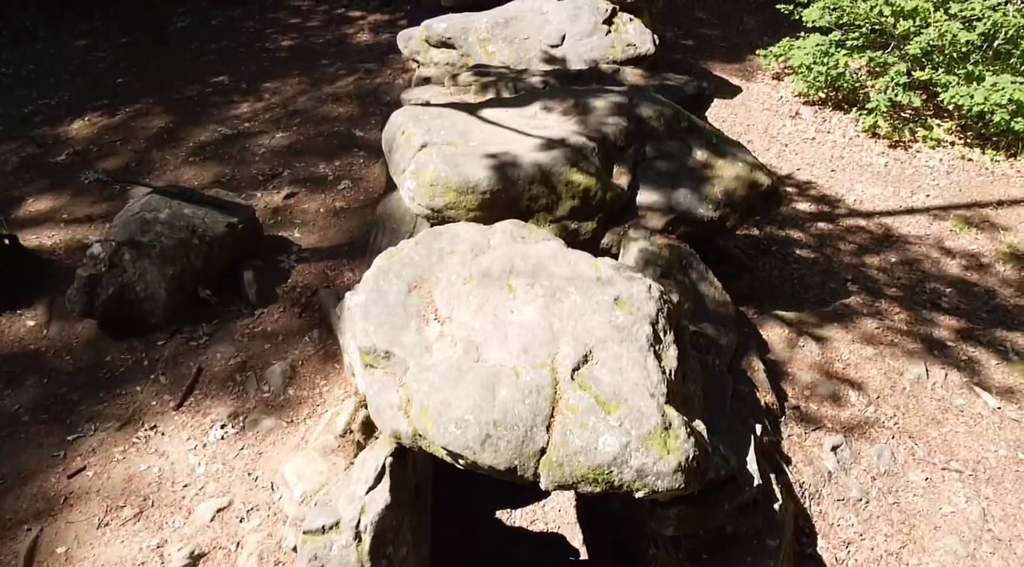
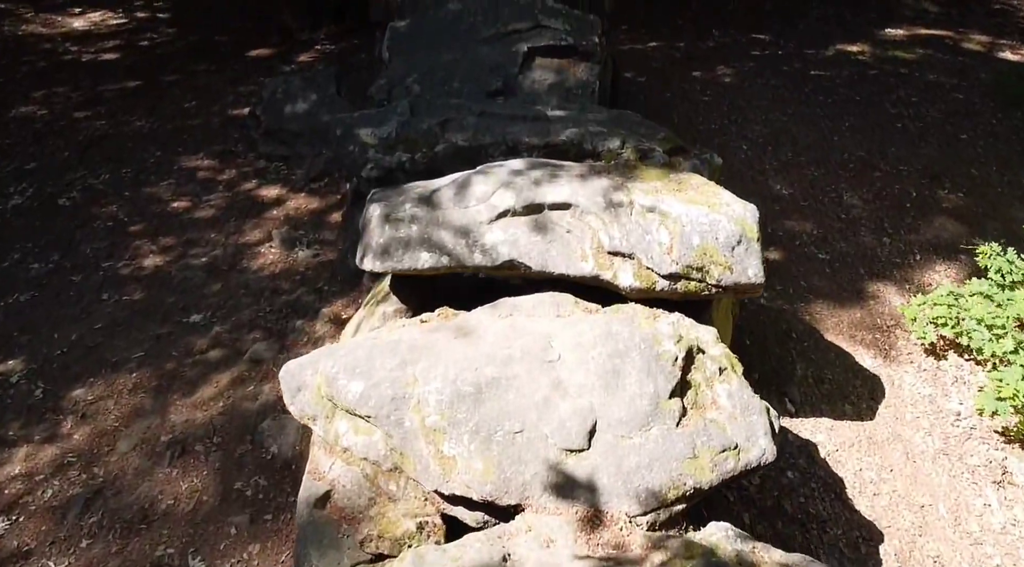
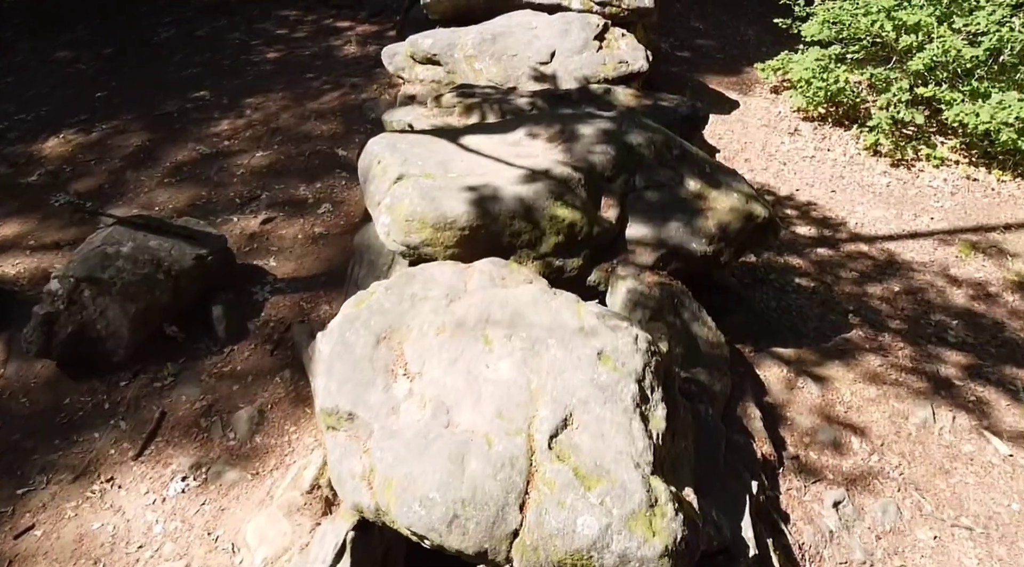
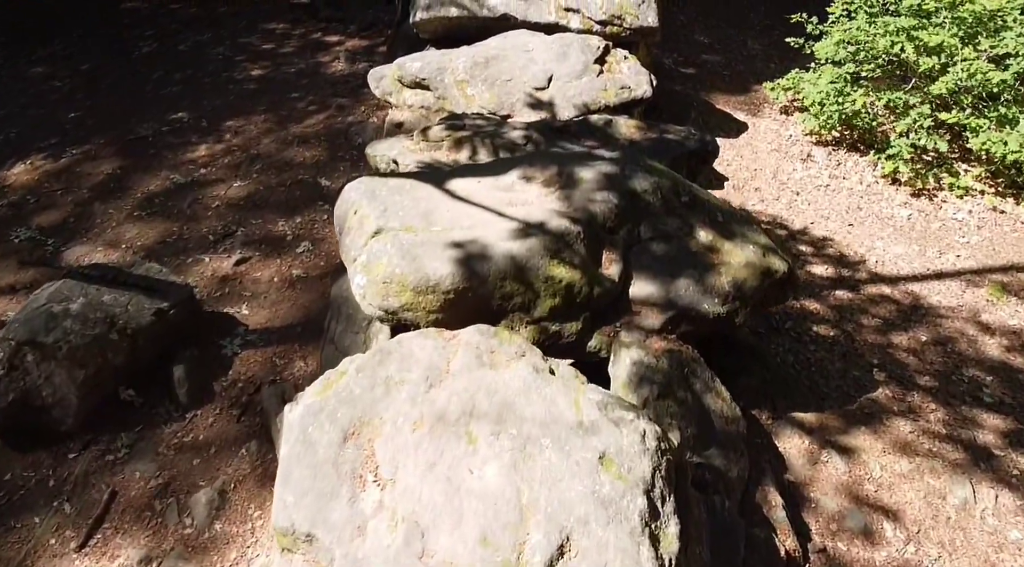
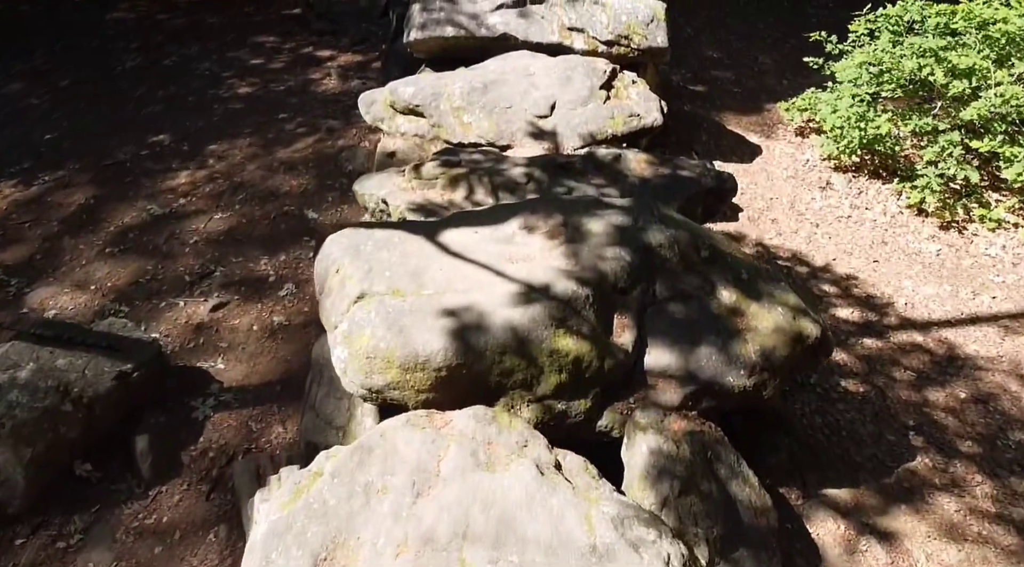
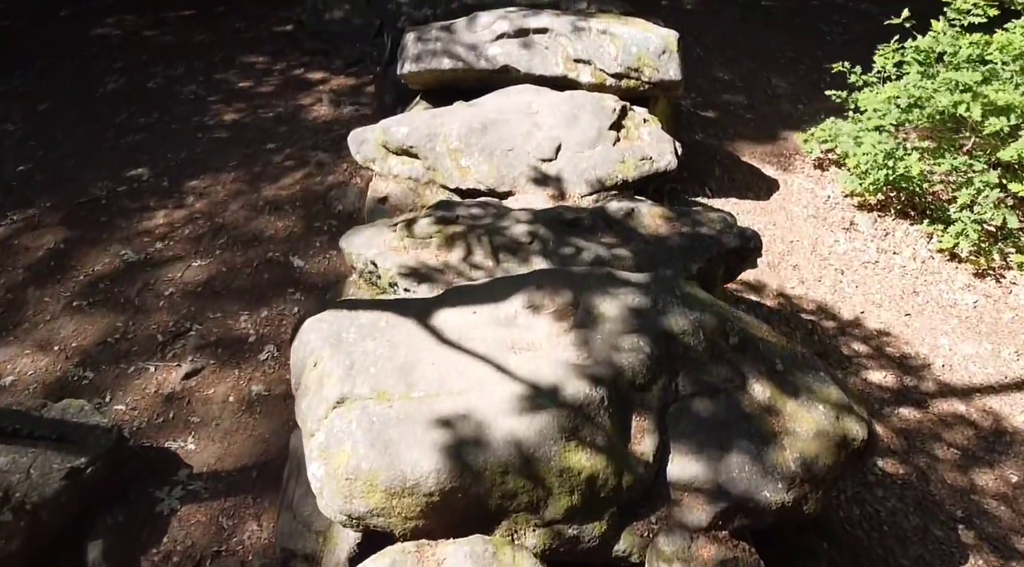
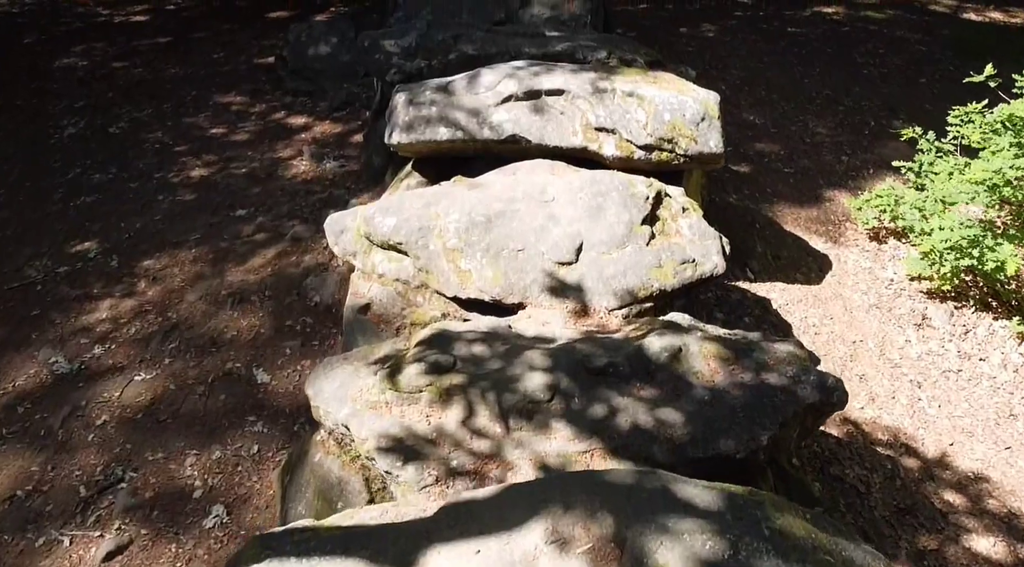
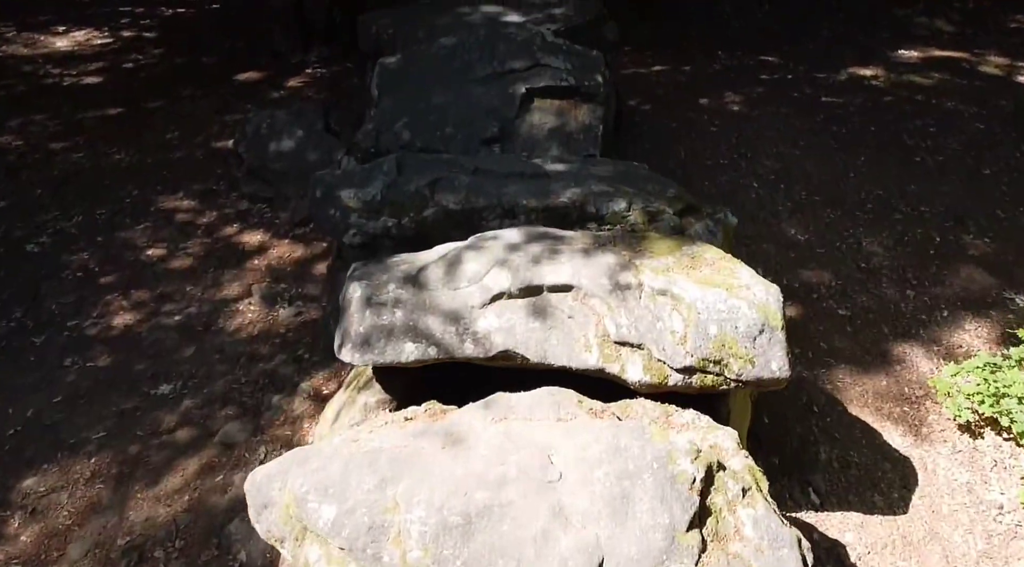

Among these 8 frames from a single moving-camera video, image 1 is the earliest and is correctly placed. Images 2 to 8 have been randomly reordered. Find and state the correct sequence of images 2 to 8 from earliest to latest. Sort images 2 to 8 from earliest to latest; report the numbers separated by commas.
3, 4, 5, 6, 7, 2, 8
